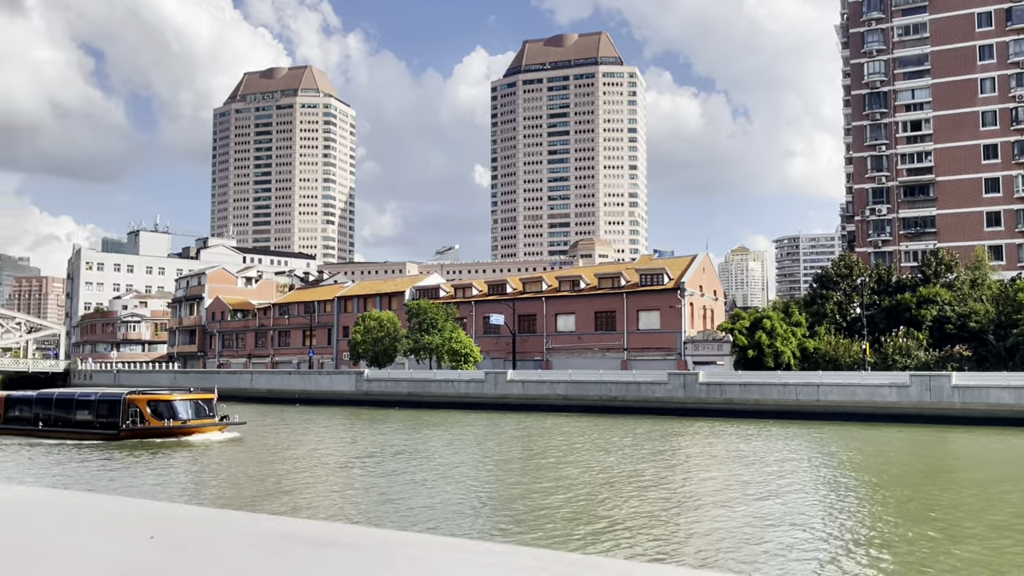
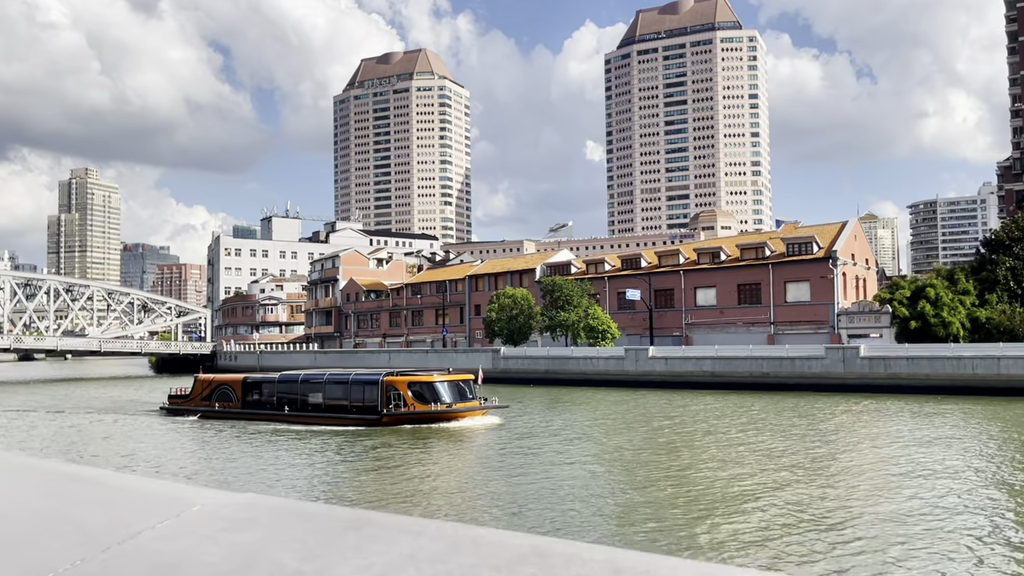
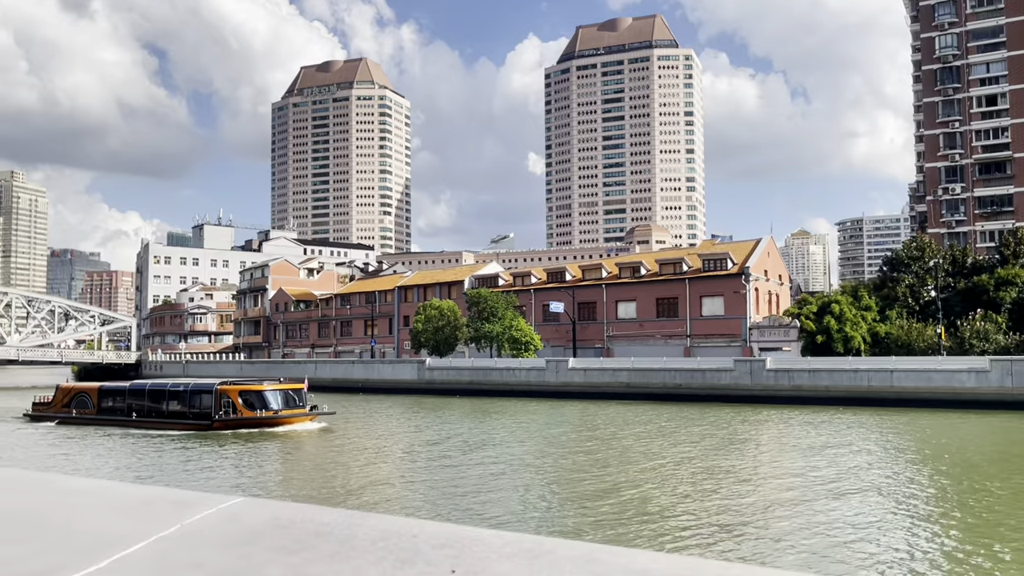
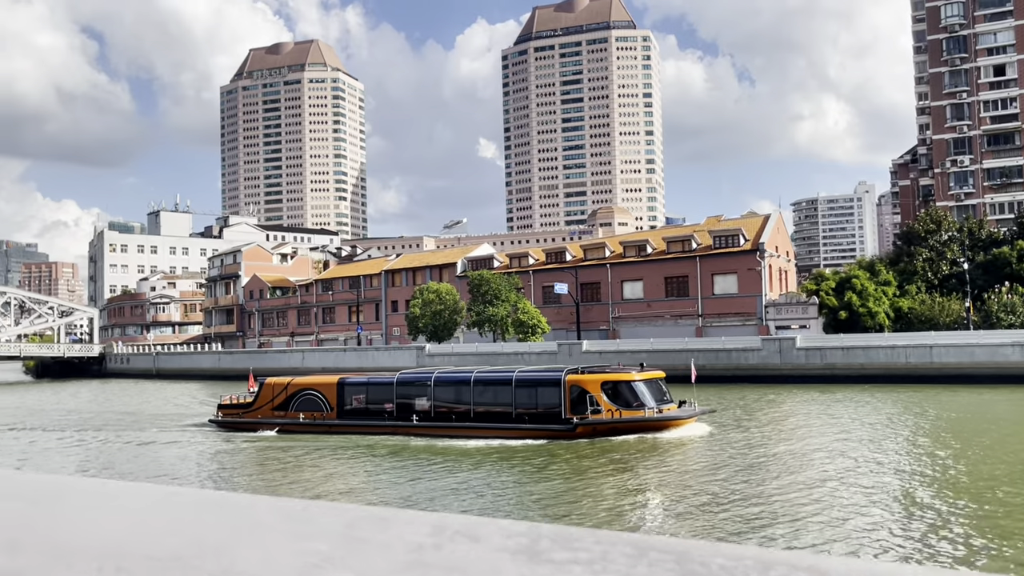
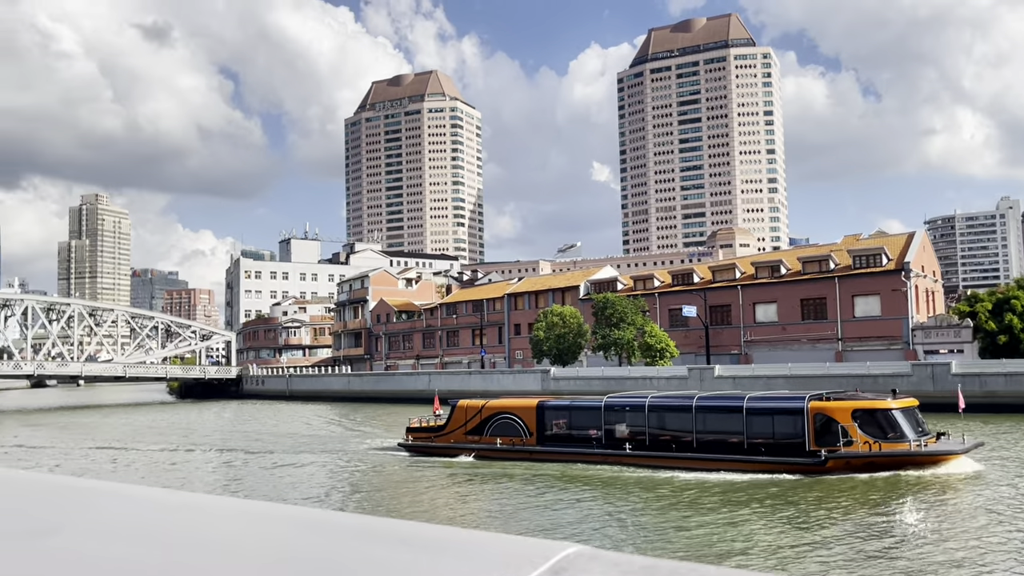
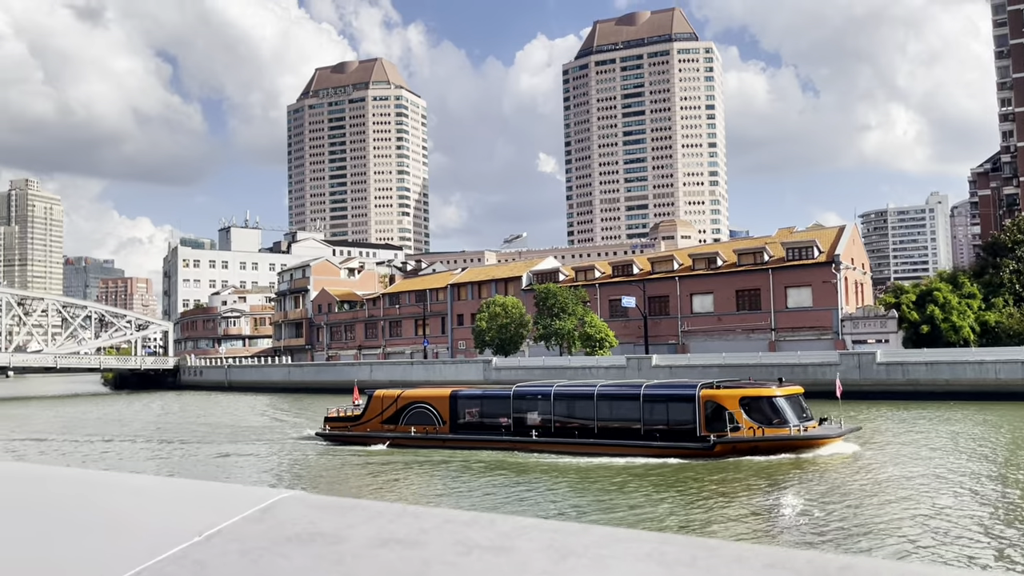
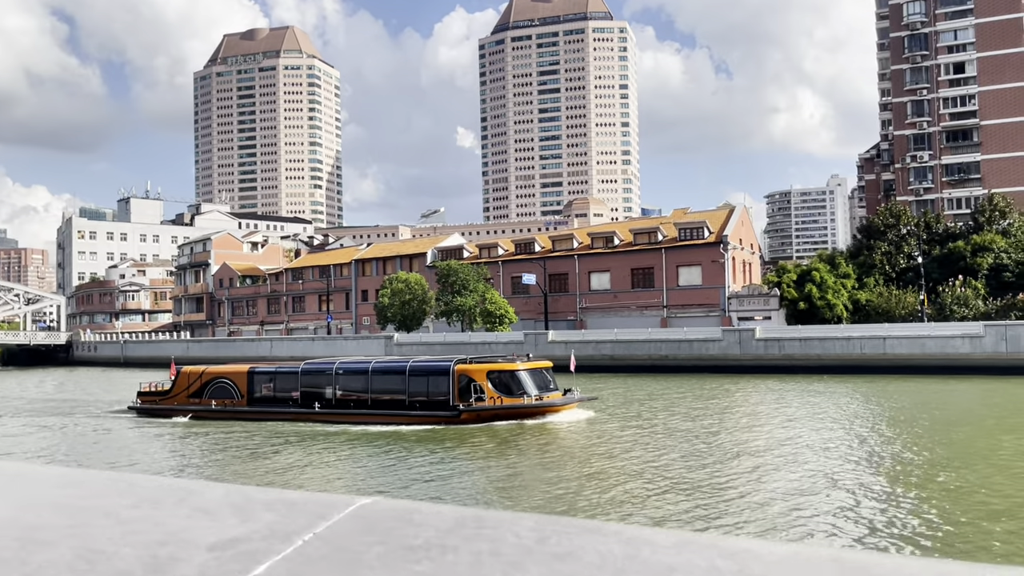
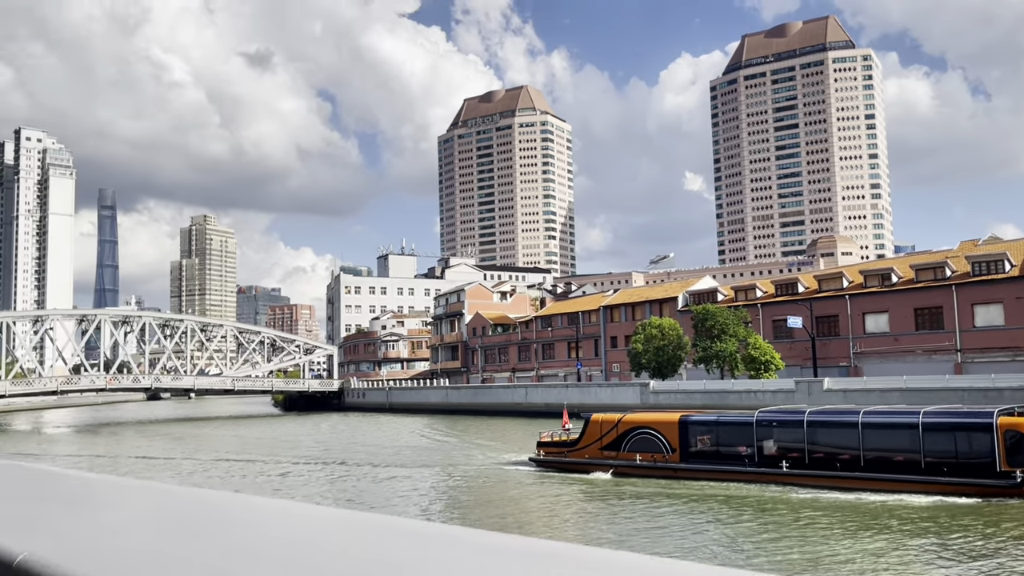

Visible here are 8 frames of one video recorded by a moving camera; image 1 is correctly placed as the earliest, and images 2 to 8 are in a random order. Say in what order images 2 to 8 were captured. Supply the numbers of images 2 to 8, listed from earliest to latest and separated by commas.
3, 2, 7, 4, 6, 5, 8
